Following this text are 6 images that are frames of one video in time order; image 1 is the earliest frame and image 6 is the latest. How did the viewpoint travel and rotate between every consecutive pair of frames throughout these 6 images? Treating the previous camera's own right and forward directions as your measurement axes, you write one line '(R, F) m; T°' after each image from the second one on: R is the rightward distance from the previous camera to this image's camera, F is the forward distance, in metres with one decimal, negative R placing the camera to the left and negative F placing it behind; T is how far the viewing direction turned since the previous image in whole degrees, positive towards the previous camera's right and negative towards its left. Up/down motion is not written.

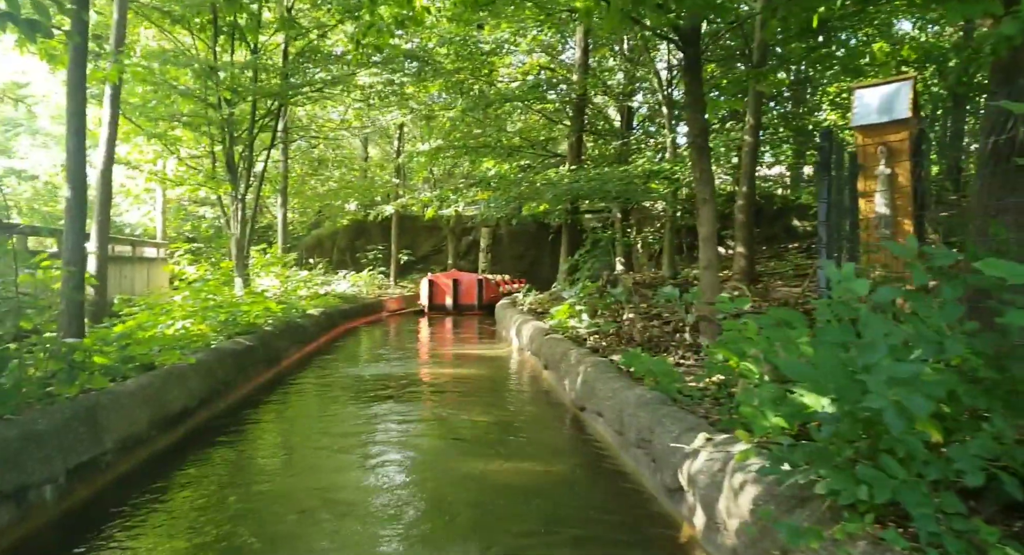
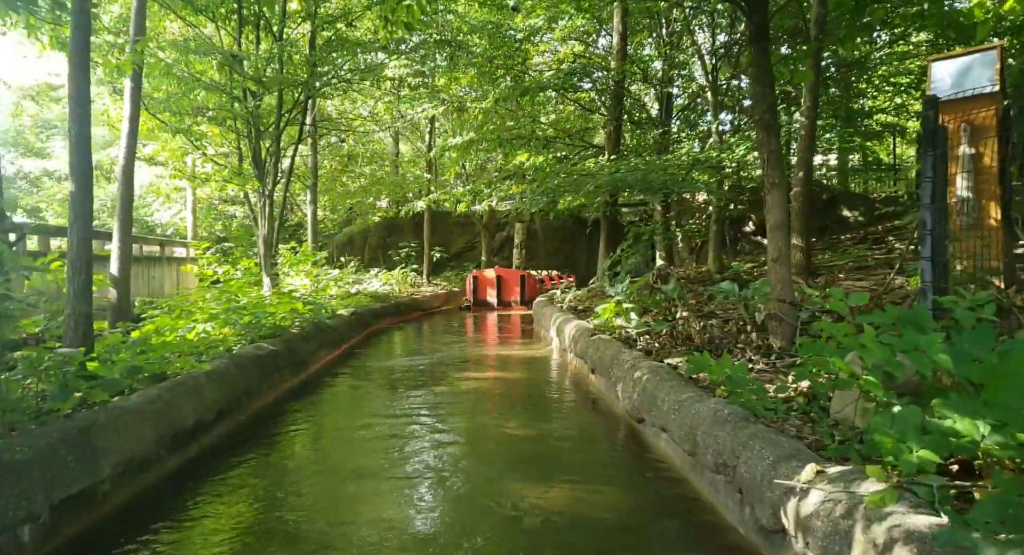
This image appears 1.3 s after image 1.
(-0.1, +0.5) m; -3°
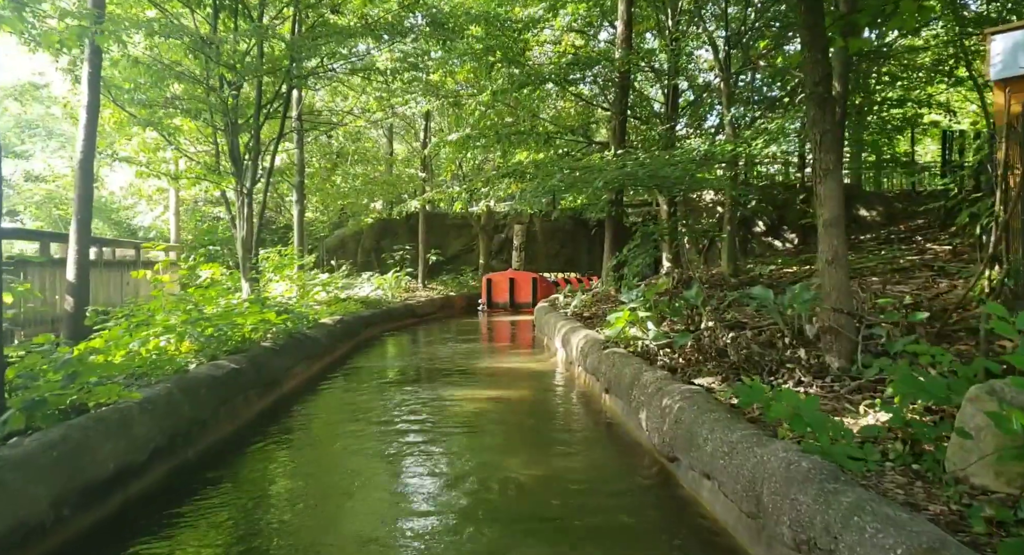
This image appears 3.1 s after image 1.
(0.0, +0.7) m; 0°
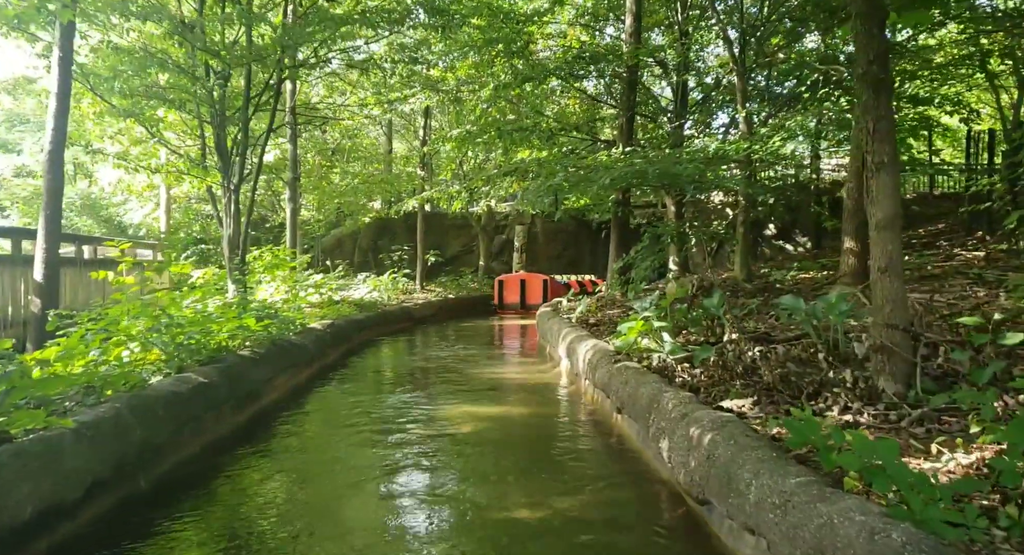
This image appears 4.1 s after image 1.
(0.0, +0.5) m; 0°
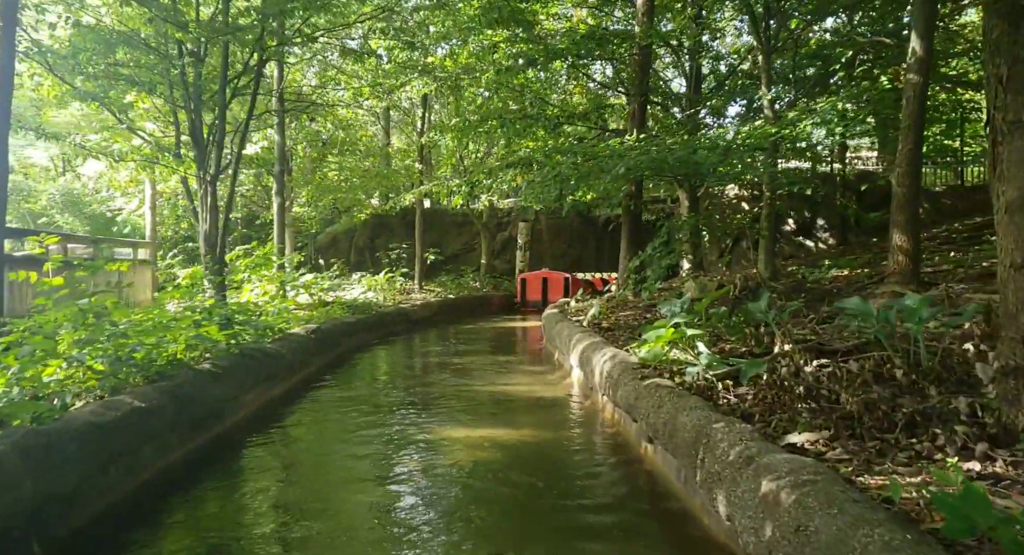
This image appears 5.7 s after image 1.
(0.0, +0.7) m; 0°
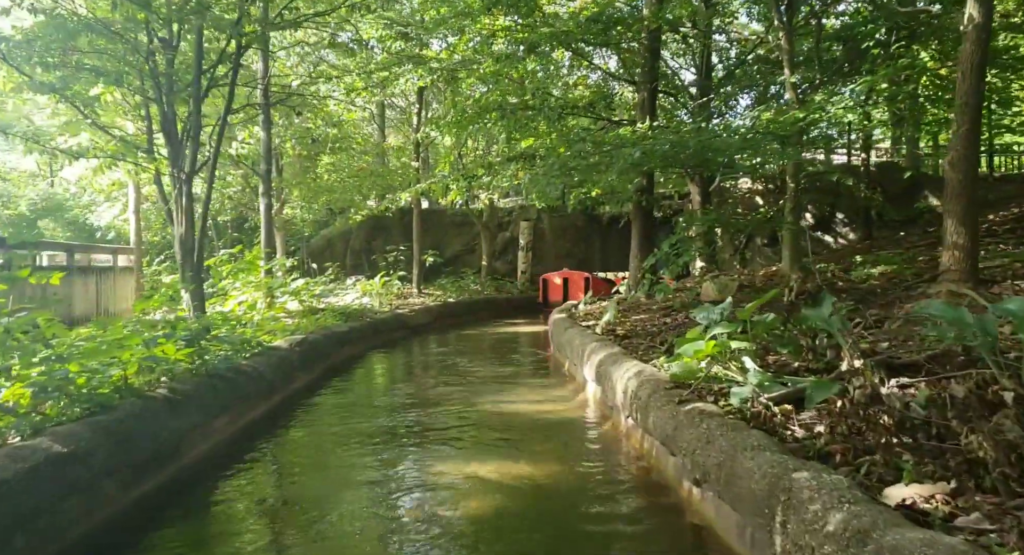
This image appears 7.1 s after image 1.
(0.0, +0.6) m; 0°
